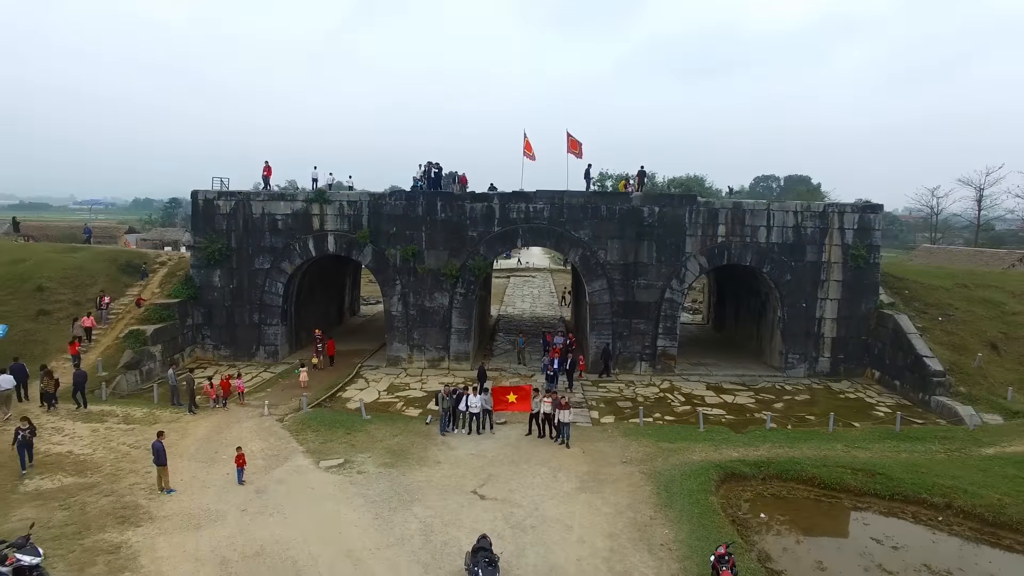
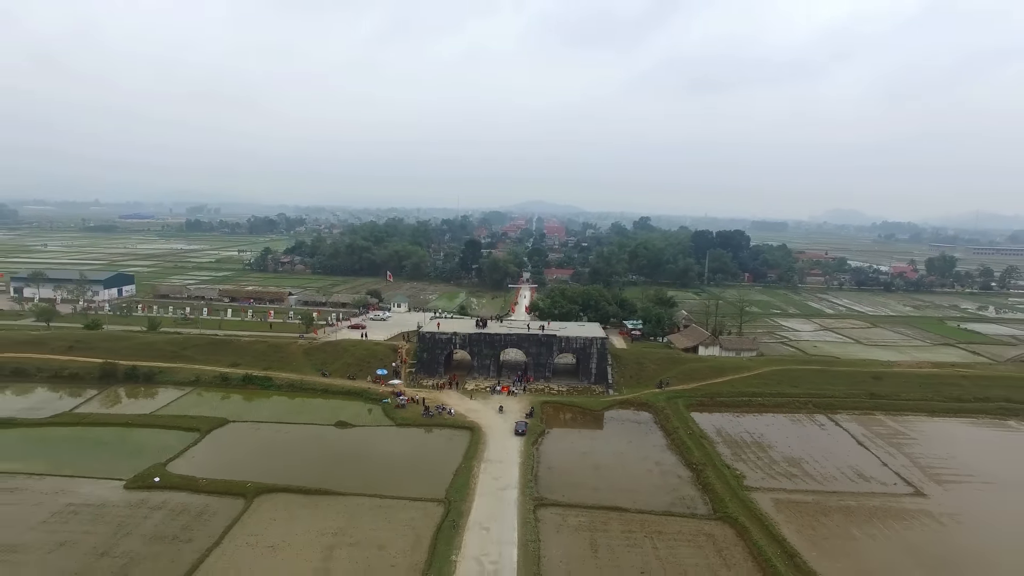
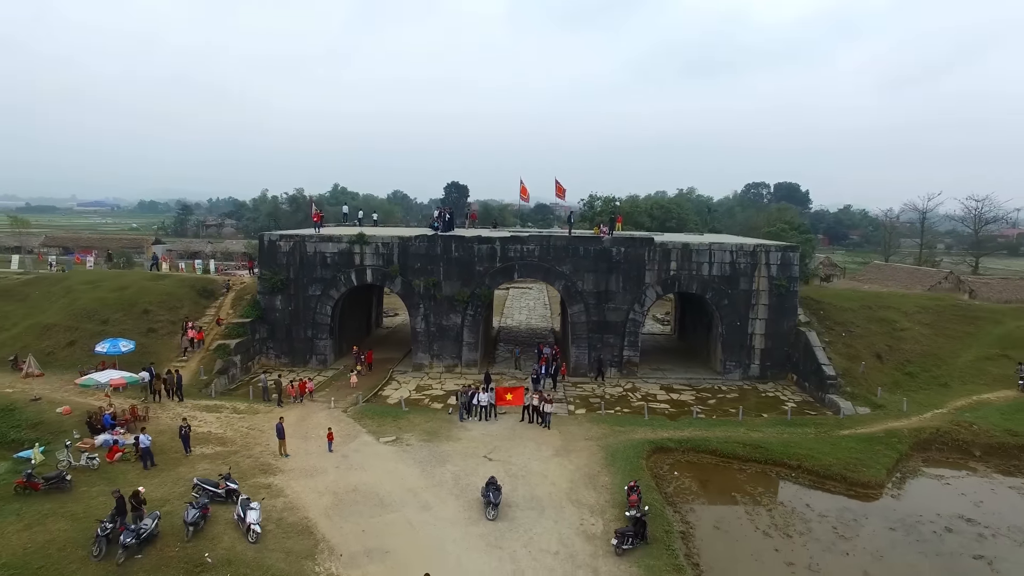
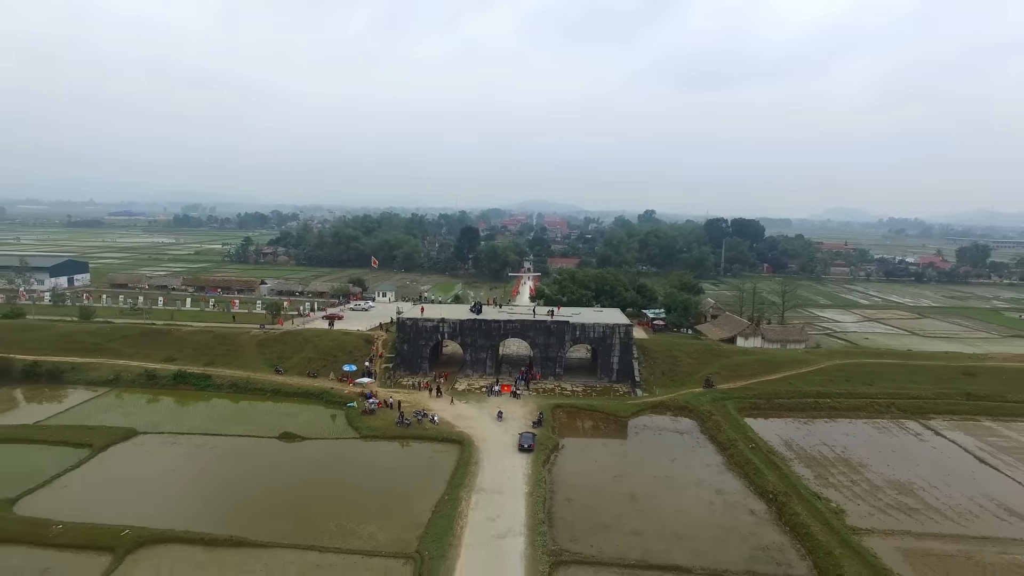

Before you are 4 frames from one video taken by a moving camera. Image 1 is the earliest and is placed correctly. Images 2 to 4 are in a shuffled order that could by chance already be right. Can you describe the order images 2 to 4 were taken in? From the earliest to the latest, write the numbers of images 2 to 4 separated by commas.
3, 4, 2
